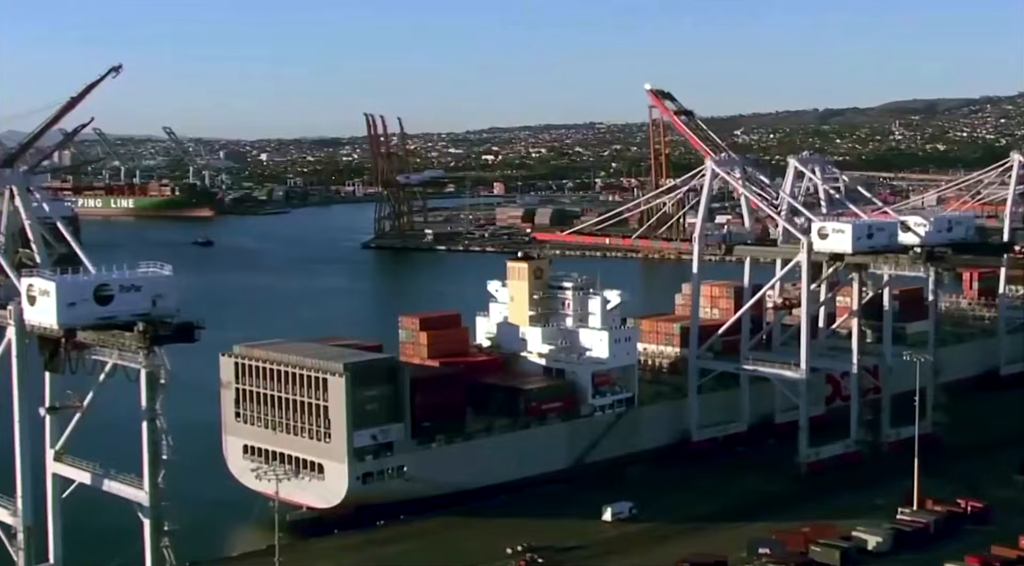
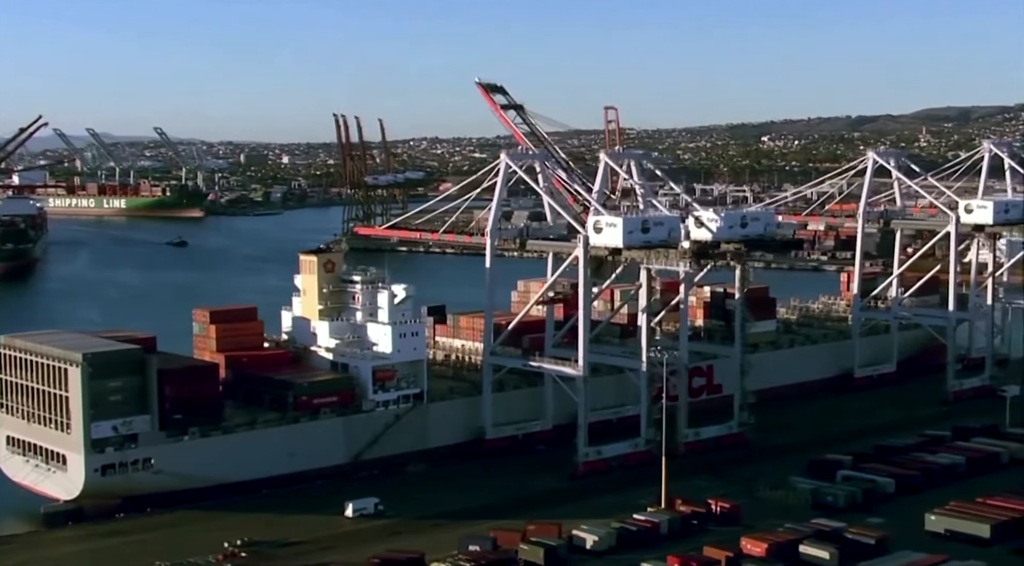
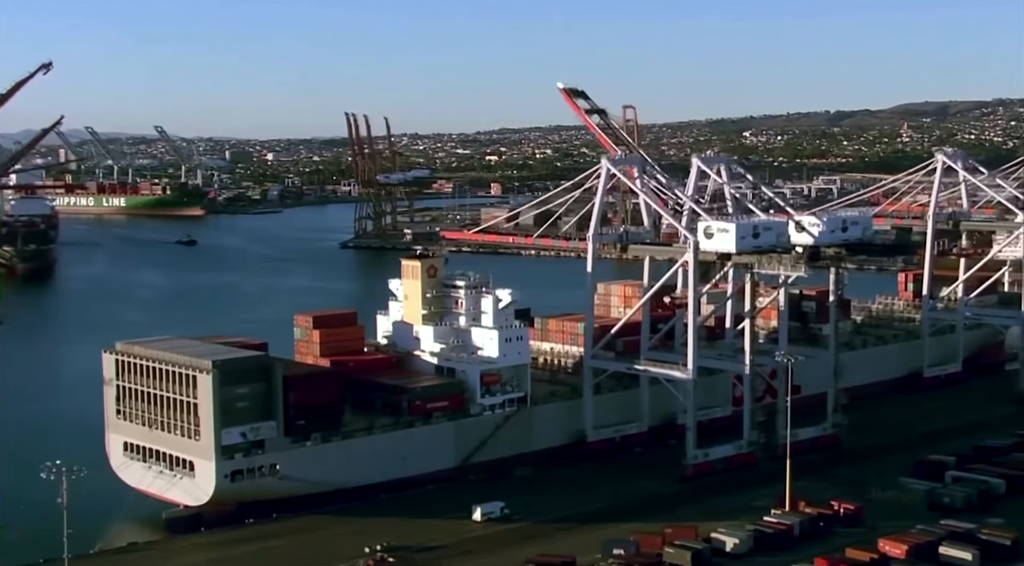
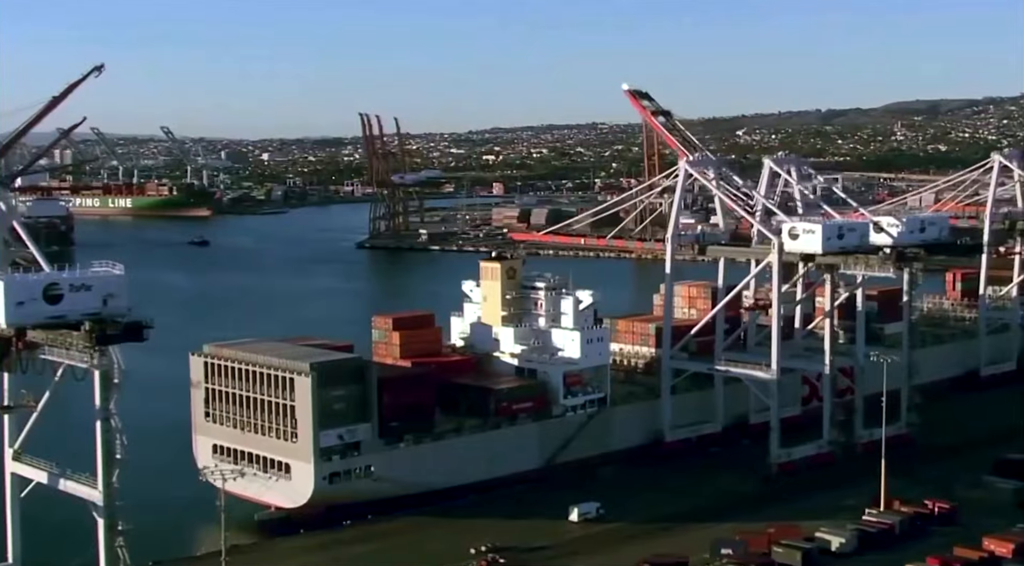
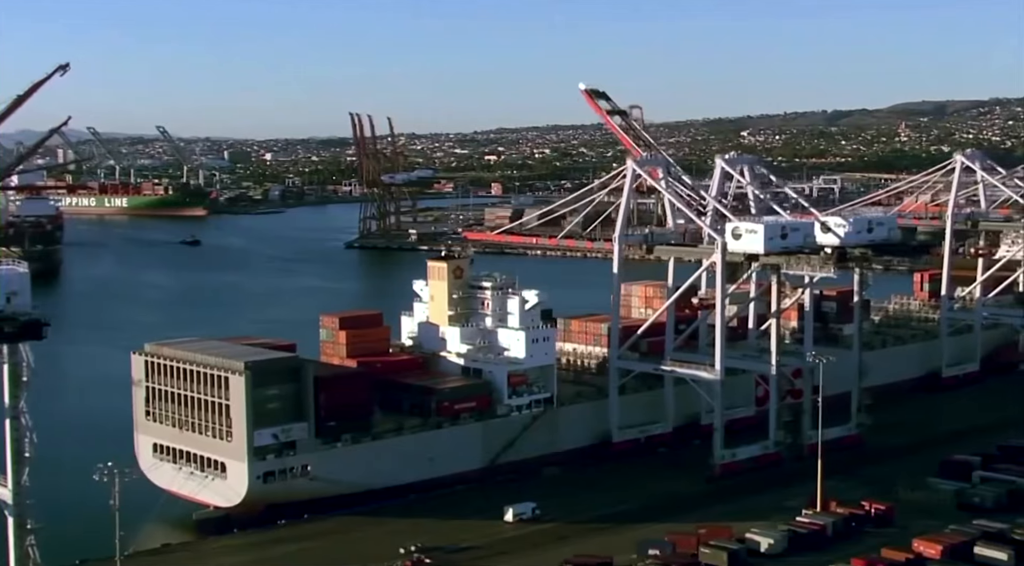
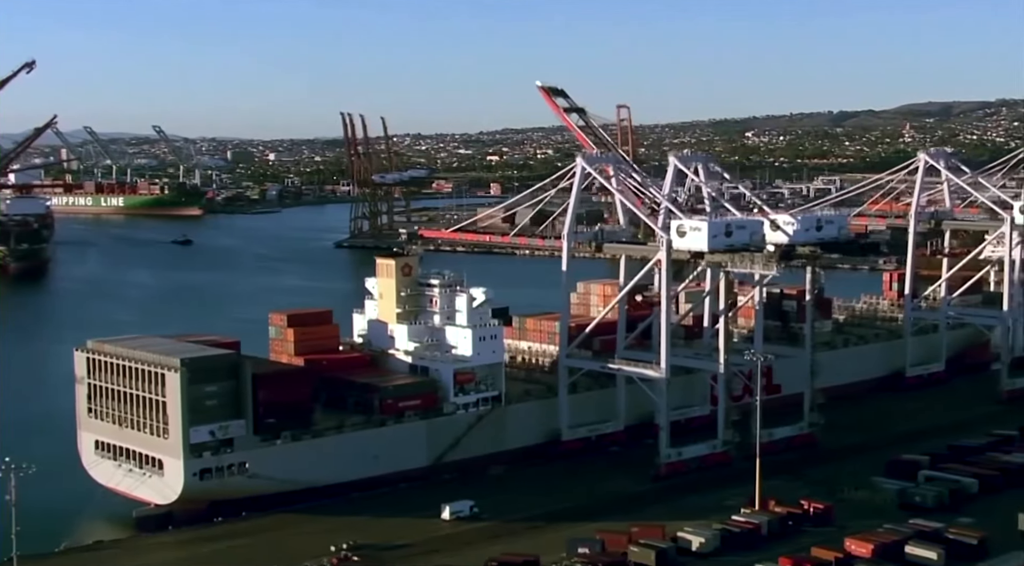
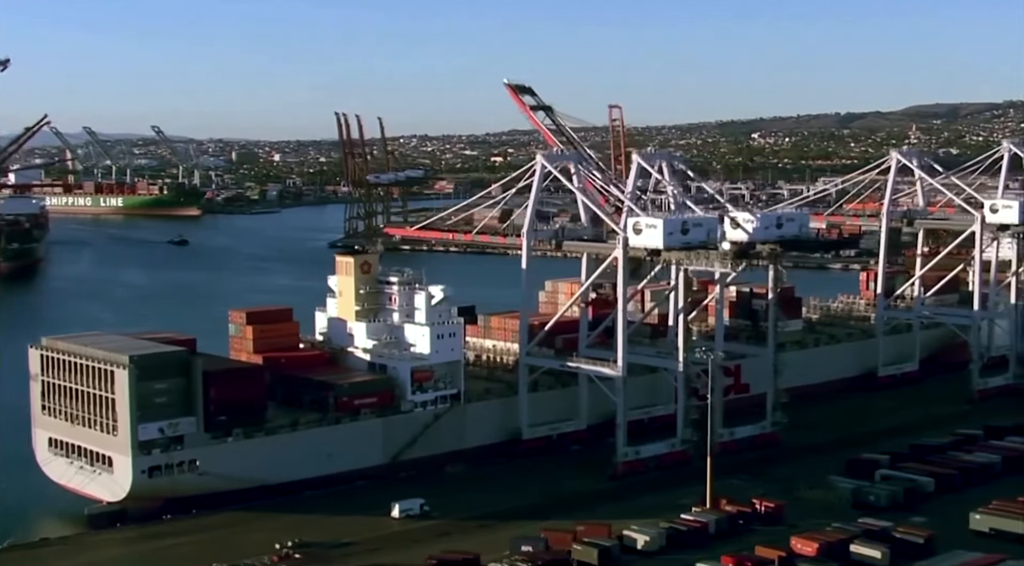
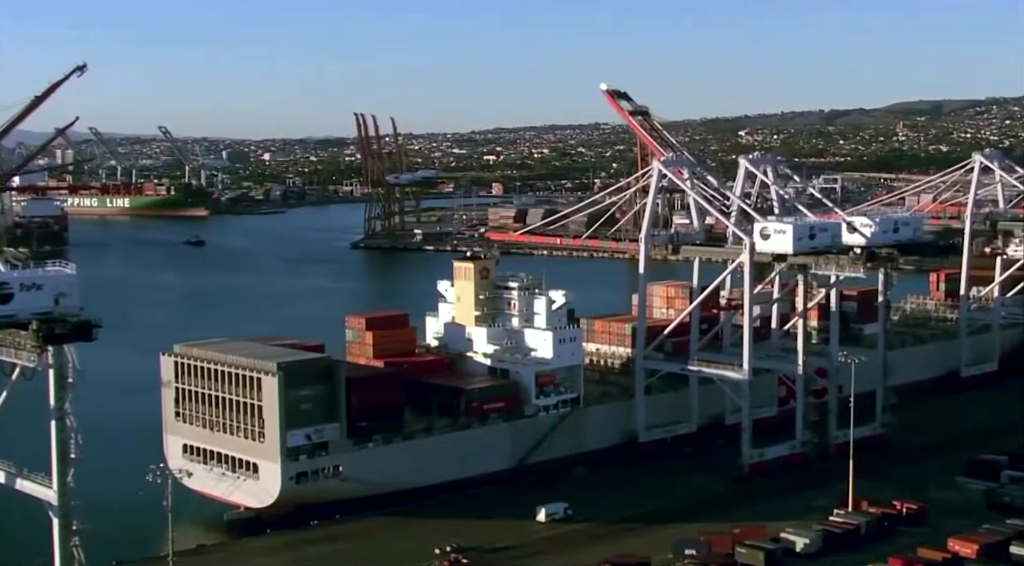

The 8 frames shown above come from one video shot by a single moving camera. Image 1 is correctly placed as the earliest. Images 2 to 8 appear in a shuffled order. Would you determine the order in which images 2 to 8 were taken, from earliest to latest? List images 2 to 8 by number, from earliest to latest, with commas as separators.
4, 8, 5, 3, 6, 7, 2
